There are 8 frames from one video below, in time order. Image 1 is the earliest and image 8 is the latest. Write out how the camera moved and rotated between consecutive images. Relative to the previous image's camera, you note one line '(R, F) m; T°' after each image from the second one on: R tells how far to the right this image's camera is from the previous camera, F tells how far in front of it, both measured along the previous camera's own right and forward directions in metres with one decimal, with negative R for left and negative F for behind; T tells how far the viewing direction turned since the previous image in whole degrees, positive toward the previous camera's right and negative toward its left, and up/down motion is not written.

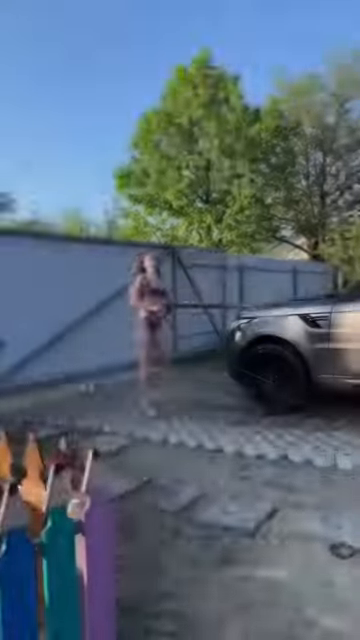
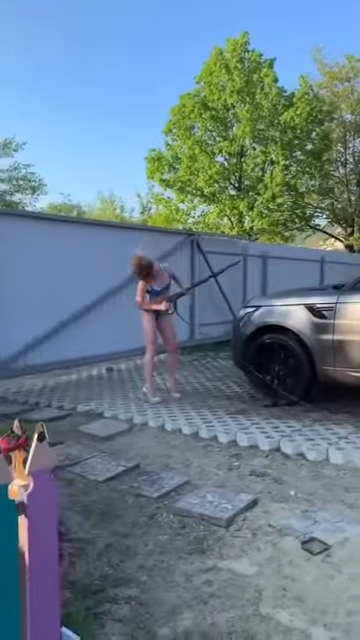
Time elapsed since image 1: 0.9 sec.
(+0.3, 0.0) m; -4°
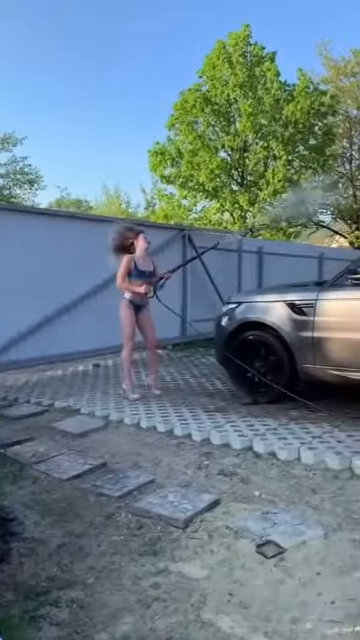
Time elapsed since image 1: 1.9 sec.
(+0.3, +0.1) m; -1°
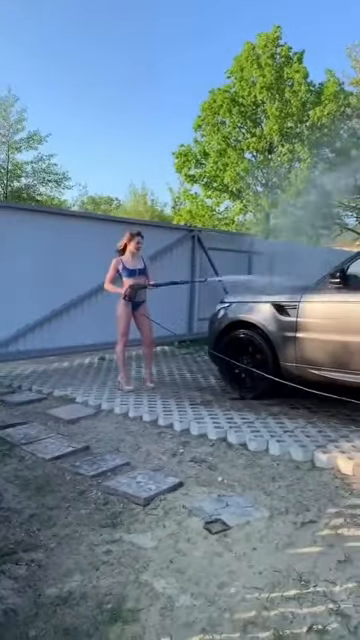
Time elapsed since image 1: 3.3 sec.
(+0.3, -0.3) m; -3°
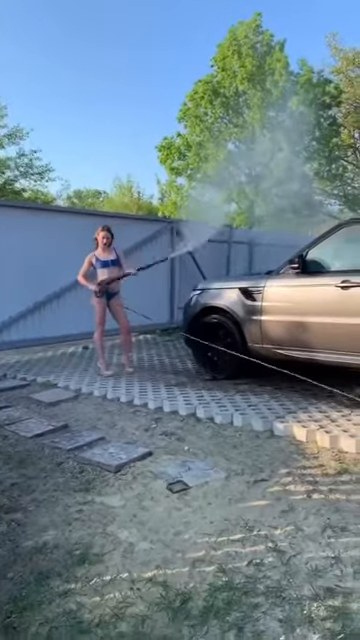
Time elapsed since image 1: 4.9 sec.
(+0.2, -0.3) m; +1°
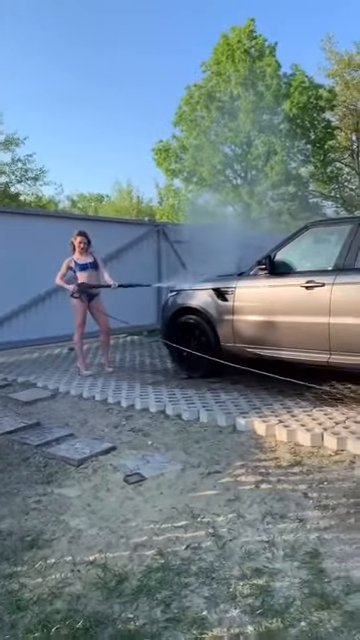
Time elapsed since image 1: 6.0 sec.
(+0.3, -0.1) m; 0°
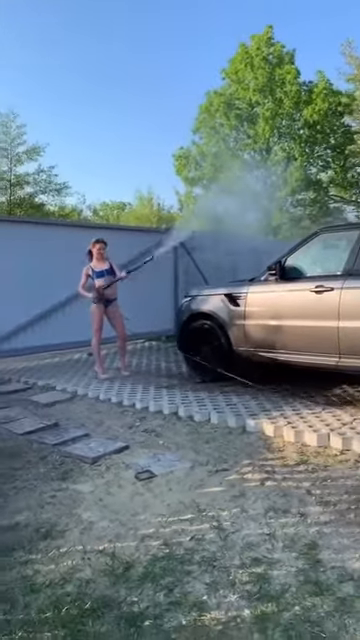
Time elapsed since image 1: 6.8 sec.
(+0.1, -0.2) m; -2°
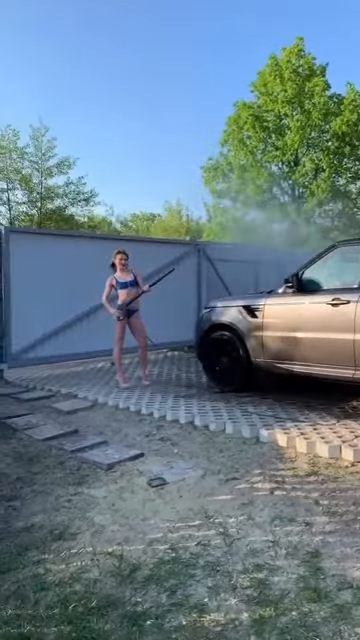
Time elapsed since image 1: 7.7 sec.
(+0.1, -0.1) m; -3°
